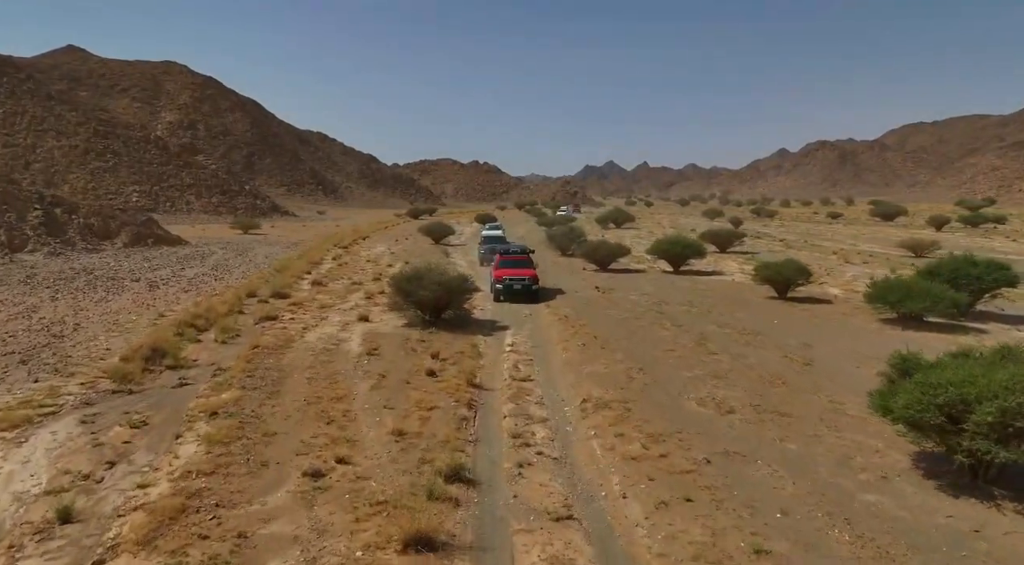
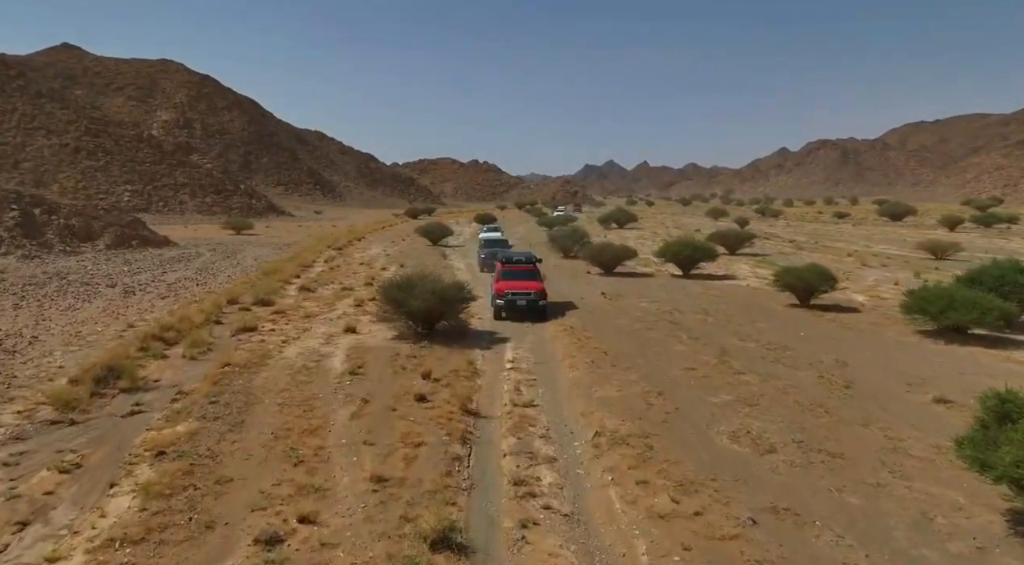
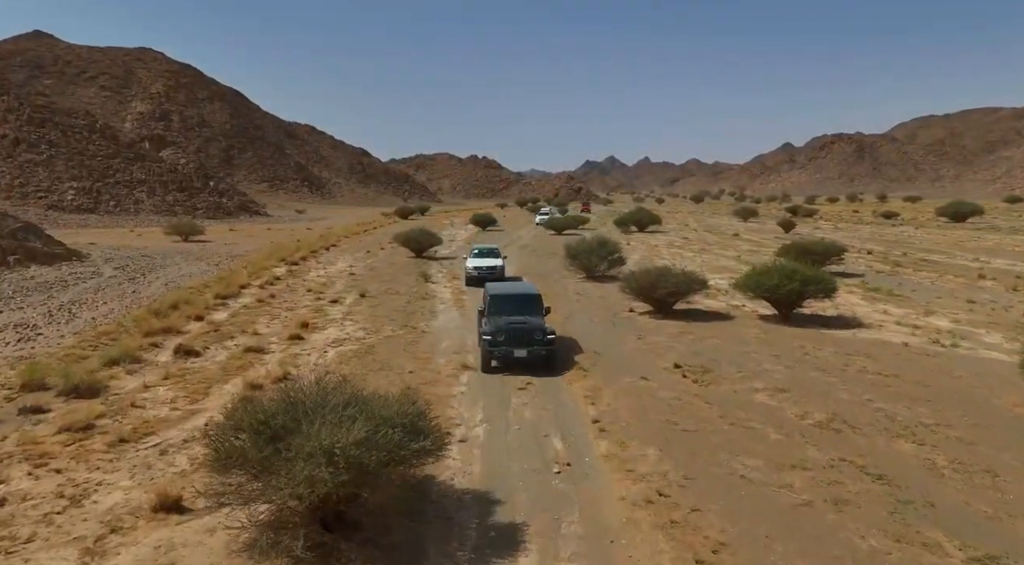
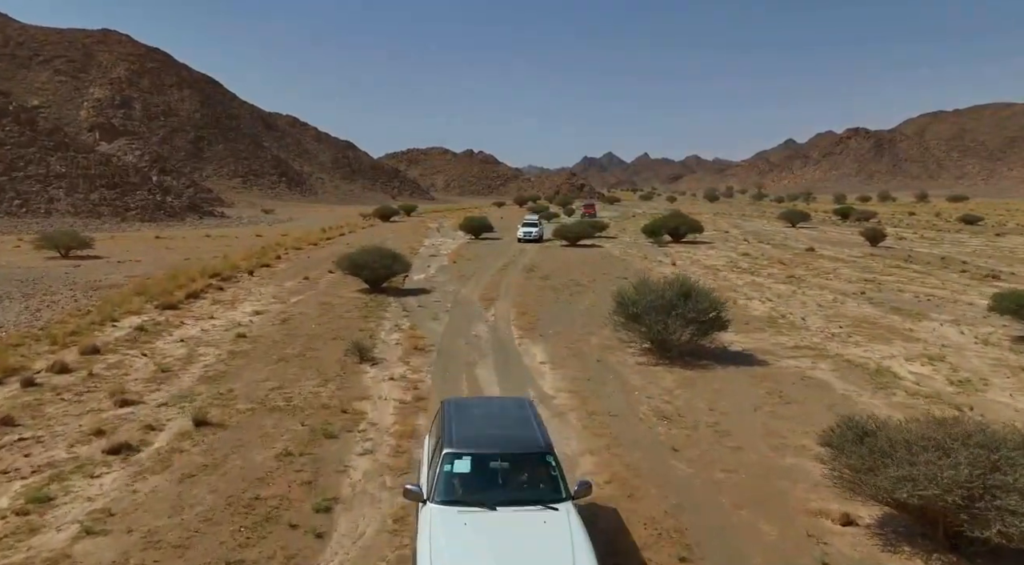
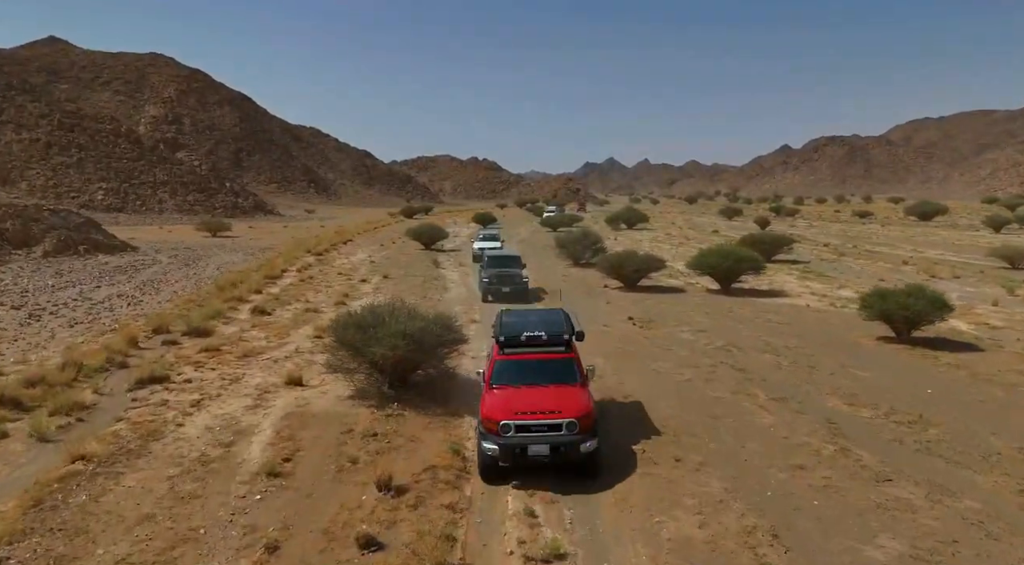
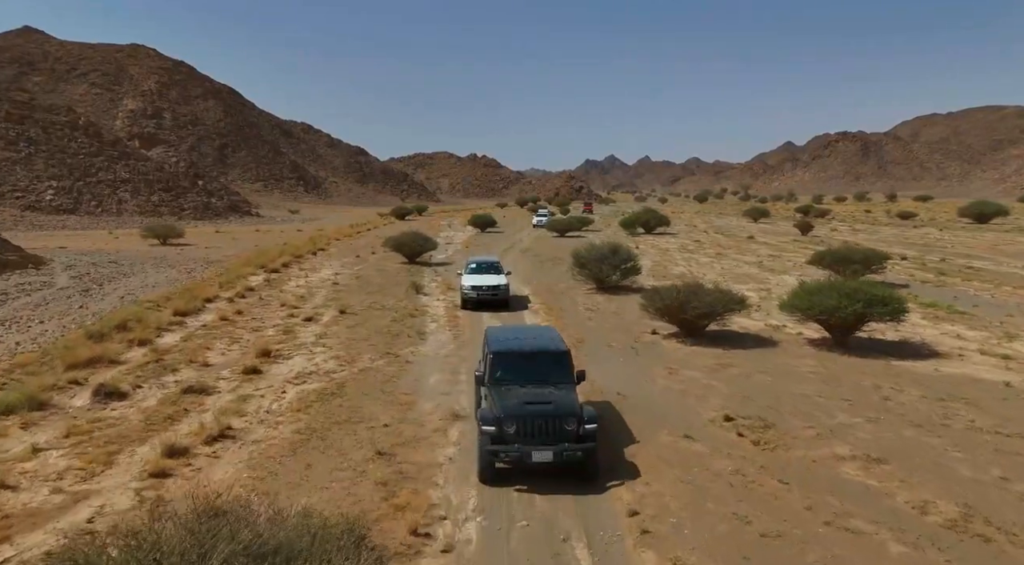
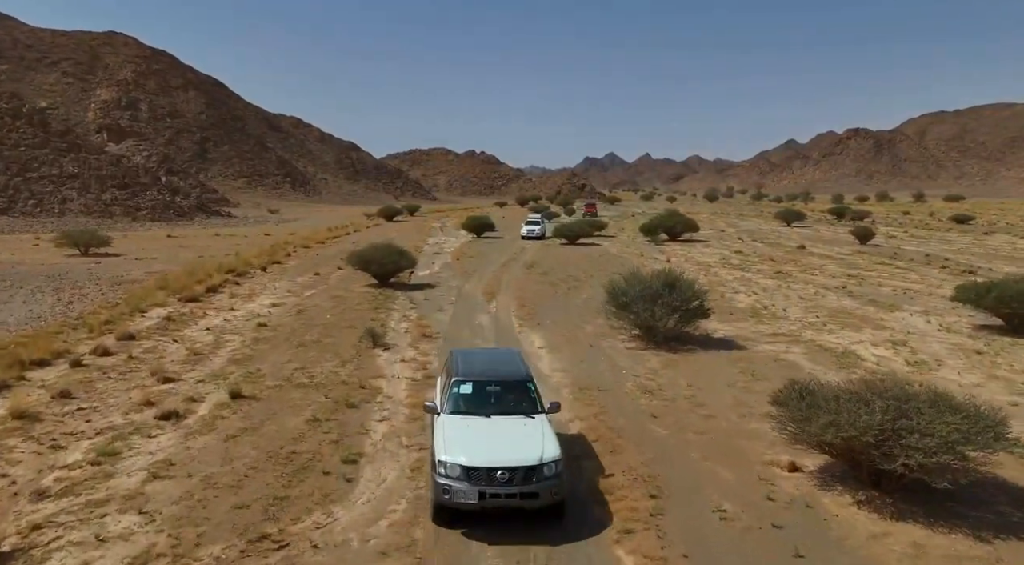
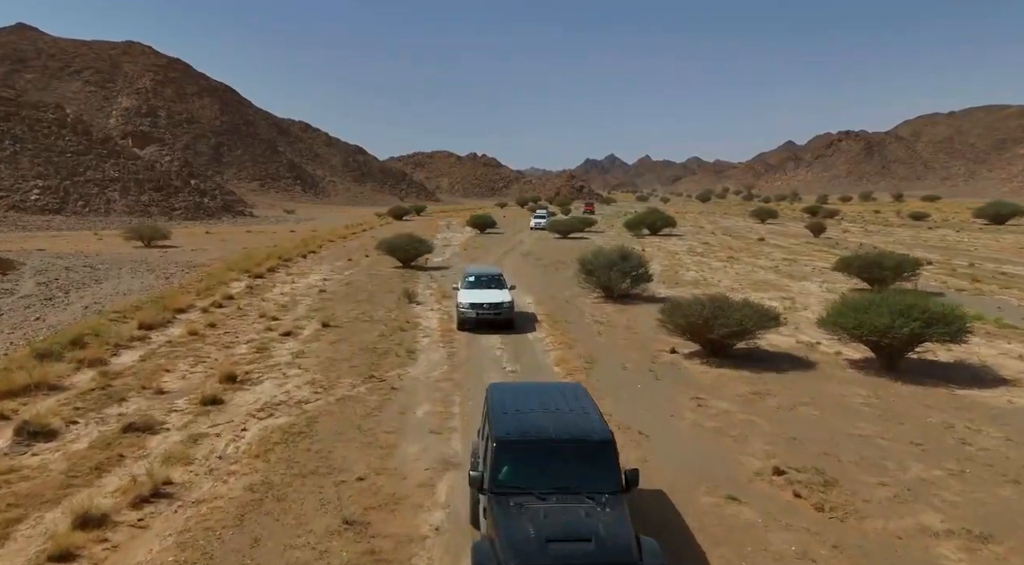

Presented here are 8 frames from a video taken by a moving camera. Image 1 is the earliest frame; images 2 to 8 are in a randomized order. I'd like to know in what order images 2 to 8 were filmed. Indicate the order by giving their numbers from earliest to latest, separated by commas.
2, 5, 3, 6, 8, 7, 4
